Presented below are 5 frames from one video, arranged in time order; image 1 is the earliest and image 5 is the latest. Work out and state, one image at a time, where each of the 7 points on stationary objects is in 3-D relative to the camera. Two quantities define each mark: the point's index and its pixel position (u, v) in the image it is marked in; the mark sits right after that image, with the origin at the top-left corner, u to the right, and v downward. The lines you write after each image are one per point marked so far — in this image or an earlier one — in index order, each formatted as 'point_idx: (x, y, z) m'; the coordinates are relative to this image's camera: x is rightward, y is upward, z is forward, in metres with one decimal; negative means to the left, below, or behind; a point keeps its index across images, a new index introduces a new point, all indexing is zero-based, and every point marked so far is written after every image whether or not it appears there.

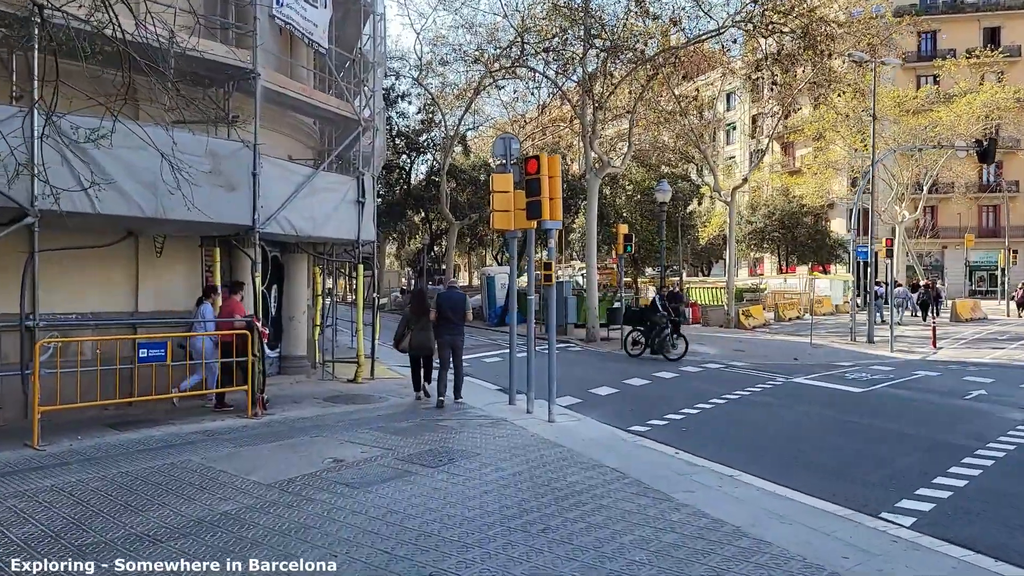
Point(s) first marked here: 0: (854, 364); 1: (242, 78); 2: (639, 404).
0: (+8.6, -1.9, +16.9) m
1: (-4.3, +3.3, +10.7) m
2: (+2.3, -2.0, +11.9) m
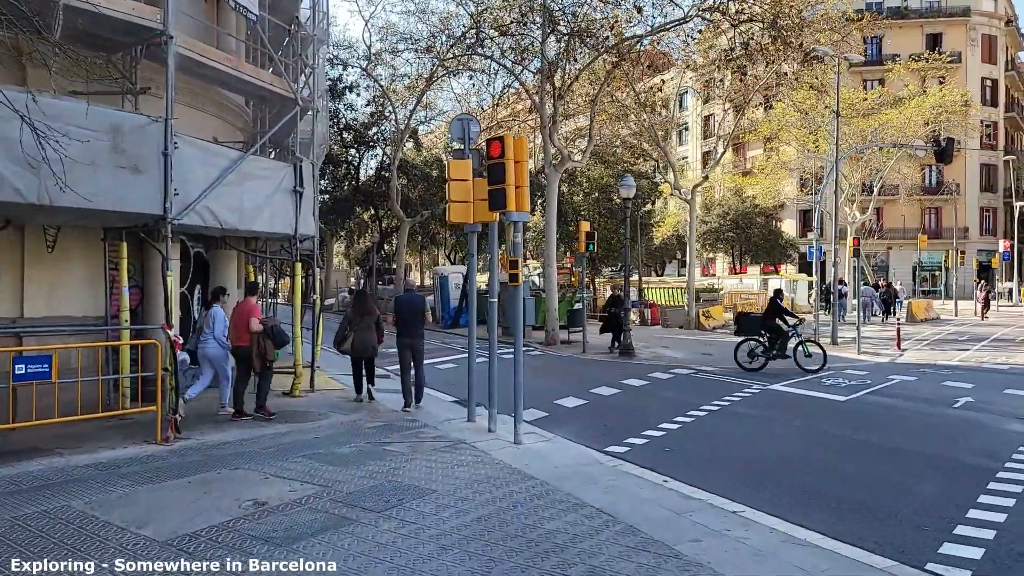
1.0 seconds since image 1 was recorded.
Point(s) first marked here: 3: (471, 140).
0: (+7.5, -1.9, +16.2) m
1: (-4.8, +3.3, +9.1) m
2: (+1.6, -2.0, +10.7) m
3: (-0.6, +2.2, +10.0) m
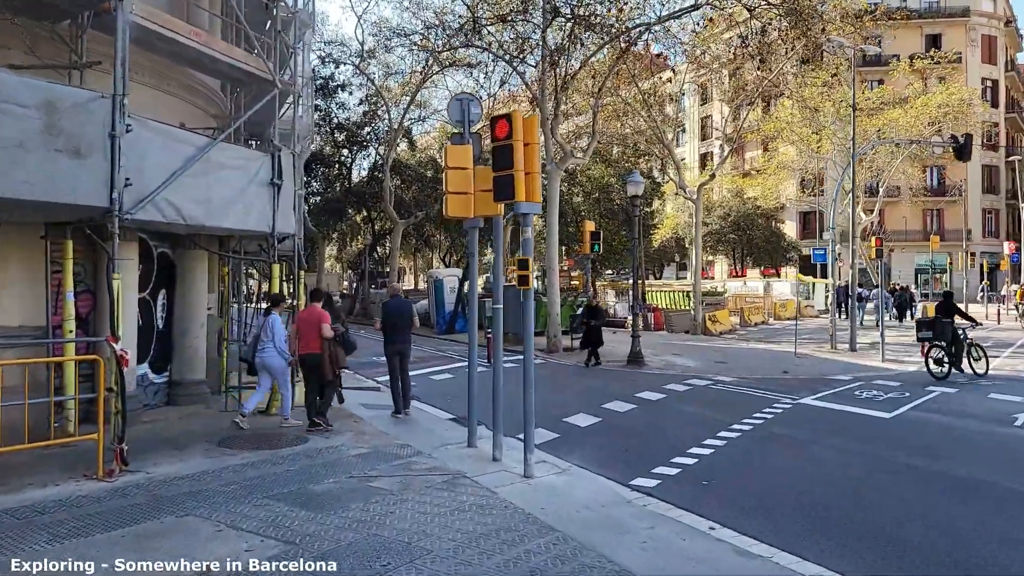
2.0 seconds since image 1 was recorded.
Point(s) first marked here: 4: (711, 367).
0: (+7.6, -2.0, +14.9) m
1: (-4.8, +3.2, +7.8) m
2: (+1.7, -2.1, +9.4) m
3: (-0.5, +2.1, +8.7) m
4: (+4.9, -2.0, +16.7) m
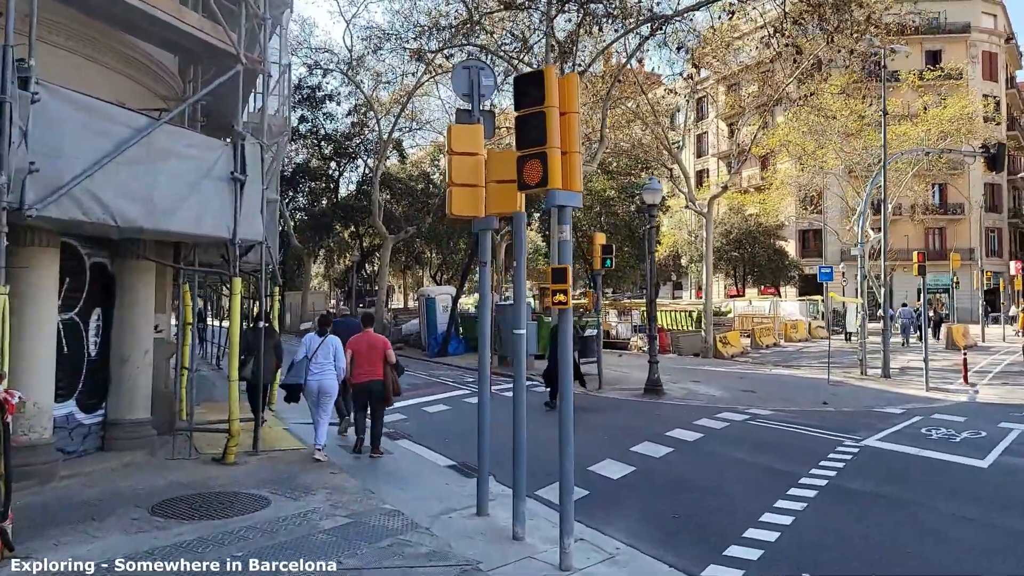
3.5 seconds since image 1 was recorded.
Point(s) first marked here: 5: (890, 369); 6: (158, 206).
0: (+7.7, -2.4, +13.1) m
1: (-4.5, +3.1, +5.9) m
2: (+1.9, -2.3, +7.5) m
3: (-0.3, +1.9, +6.9) m
4: (+5.0, -2.4, +14.9) m
5: (+10.3, -2.2, +18.4) m
6: (-3.9, +0.9, +7.5) m
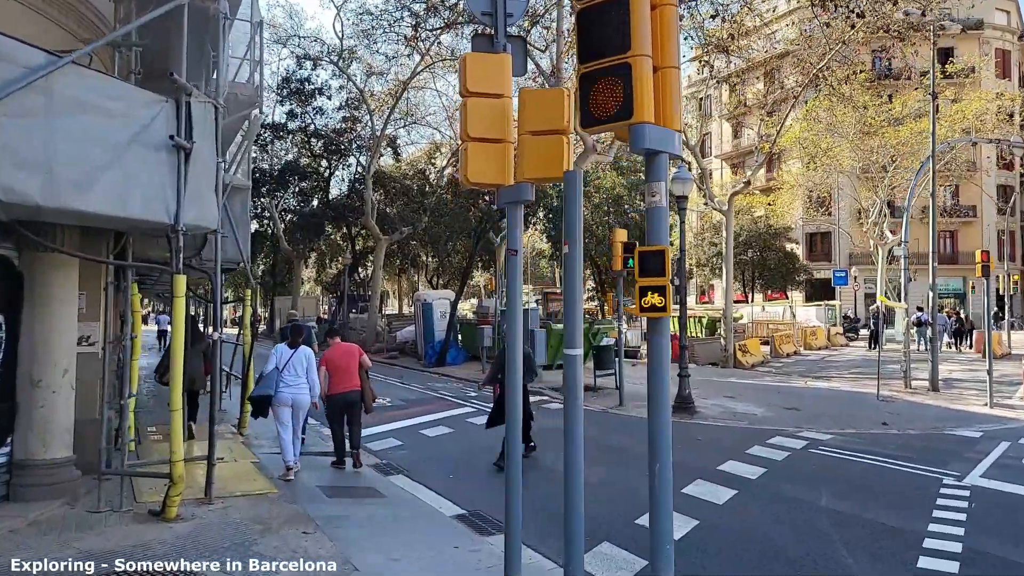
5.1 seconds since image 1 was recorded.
0: (+7.9, -2.4, +11.2) m
1: (-4.2, +3.1, +3.9) m
2: (+2.1, -2.3, +5.6) m
3: (0.0, +2.0, +5.0) m
4: (+5.2, -2.5, +13.0) m
5: (+10.5, -2.3, +16.5) m
6: (-3.7, +0.9, +5.5) m
